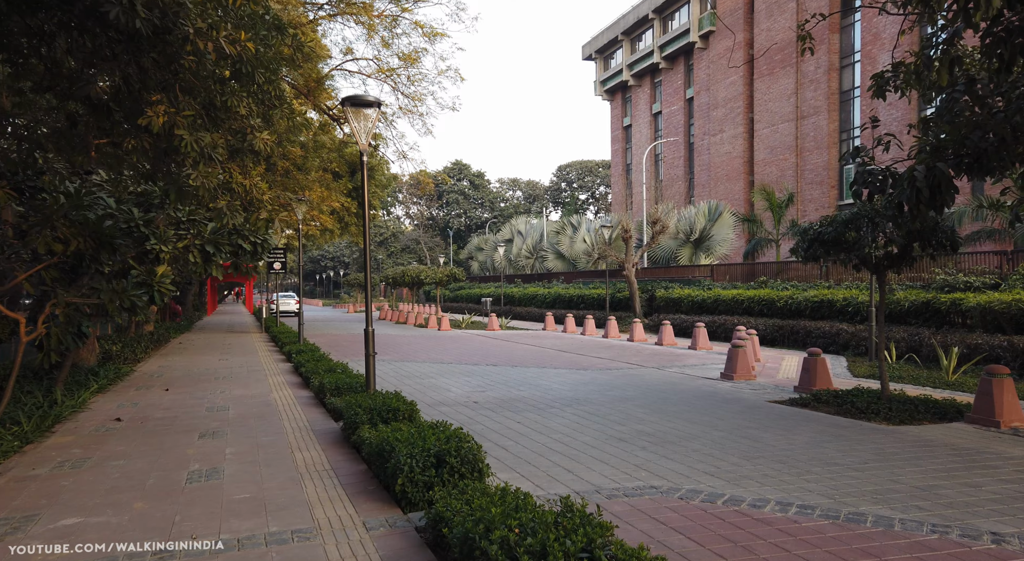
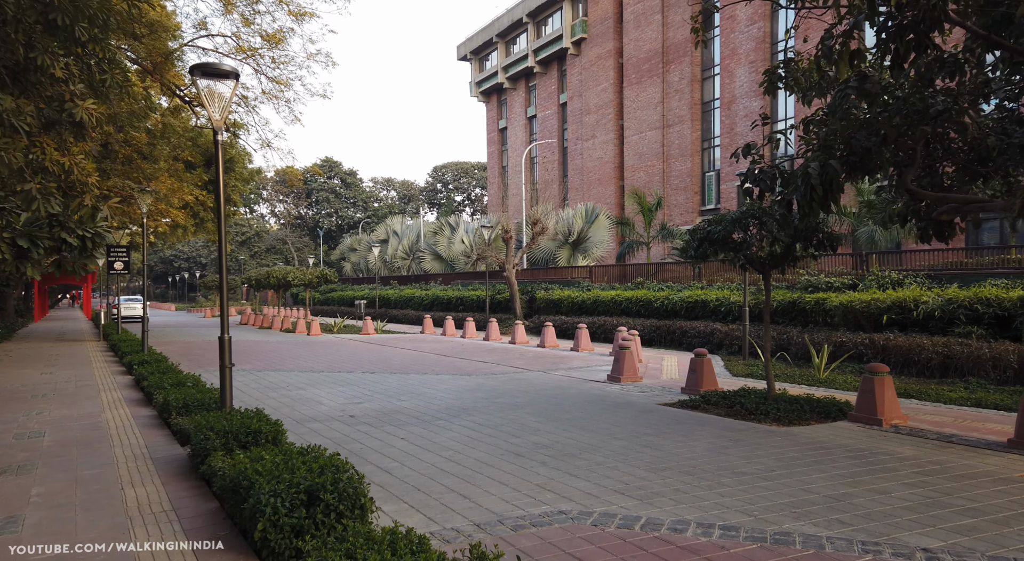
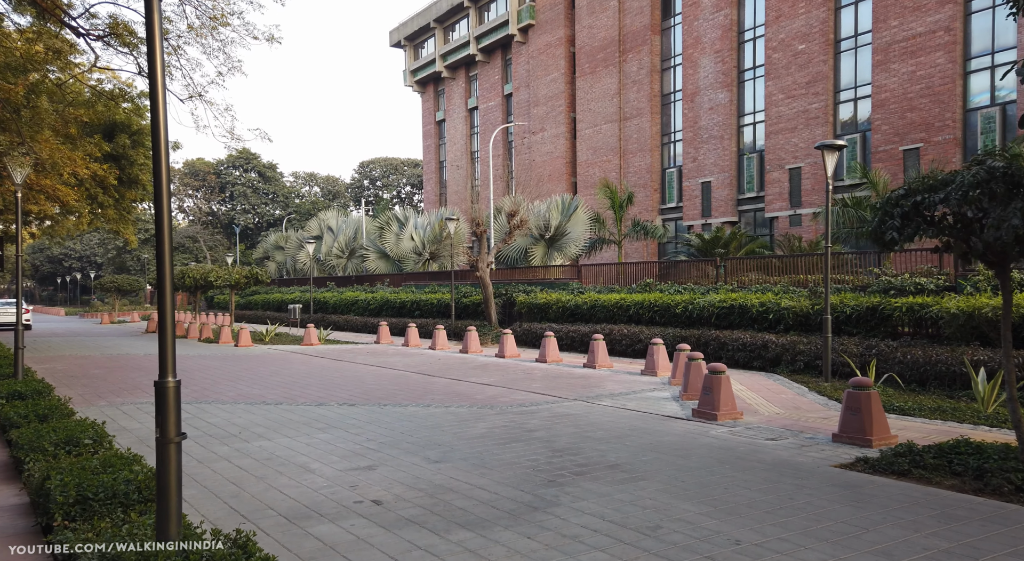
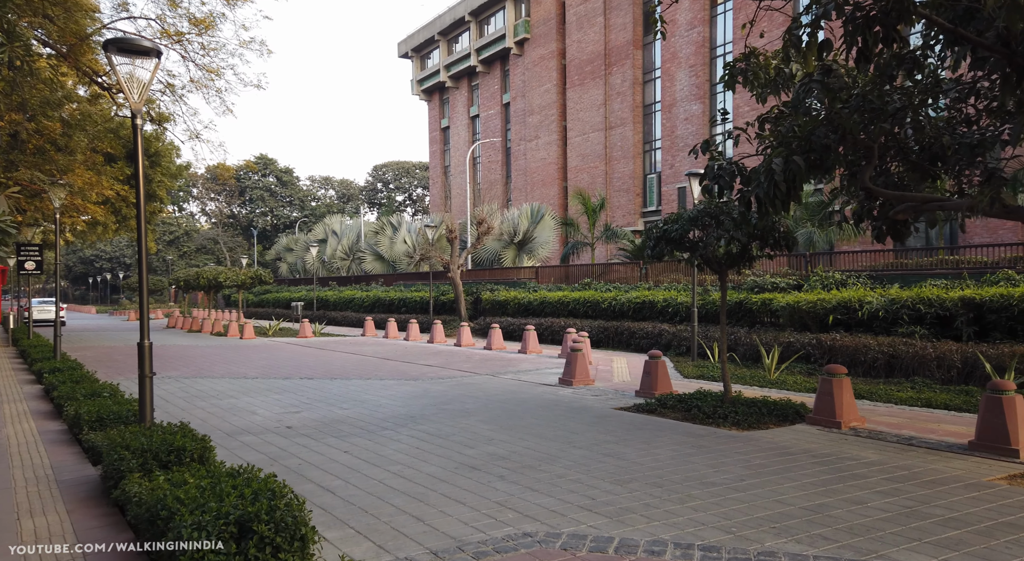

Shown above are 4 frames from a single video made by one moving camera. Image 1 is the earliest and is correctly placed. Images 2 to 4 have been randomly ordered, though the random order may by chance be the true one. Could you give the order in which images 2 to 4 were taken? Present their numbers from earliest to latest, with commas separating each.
2, 4, 3
